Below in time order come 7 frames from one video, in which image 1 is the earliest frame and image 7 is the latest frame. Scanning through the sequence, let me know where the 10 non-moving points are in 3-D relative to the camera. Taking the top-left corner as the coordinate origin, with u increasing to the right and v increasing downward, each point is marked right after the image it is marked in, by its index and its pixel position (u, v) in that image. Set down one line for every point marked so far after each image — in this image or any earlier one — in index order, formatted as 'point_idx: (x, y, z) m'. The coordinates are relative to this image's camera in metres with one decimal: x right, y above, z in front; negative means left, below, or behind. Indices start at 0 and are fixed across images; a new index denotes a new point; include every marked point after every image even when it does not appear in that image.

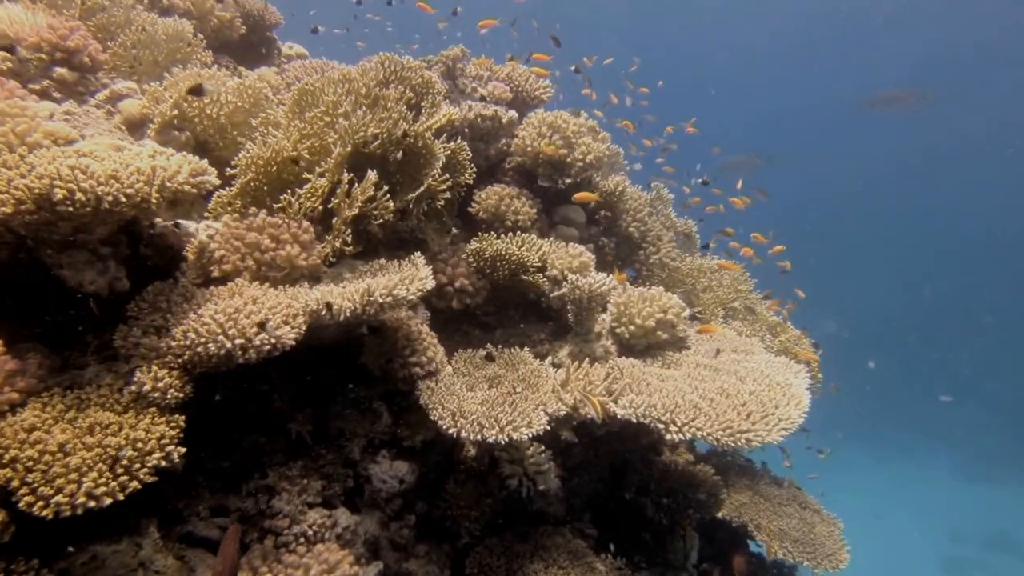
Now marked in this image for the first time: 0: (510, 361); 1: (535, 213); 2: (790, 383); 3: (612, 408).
0: (0.0, -0.5, +5.0) m
1: (+0.2, +0.5, +5.7) m
2: (+1.8, -0.6, +5.0) m
3: (+0.5, -0.7, +4.5) m
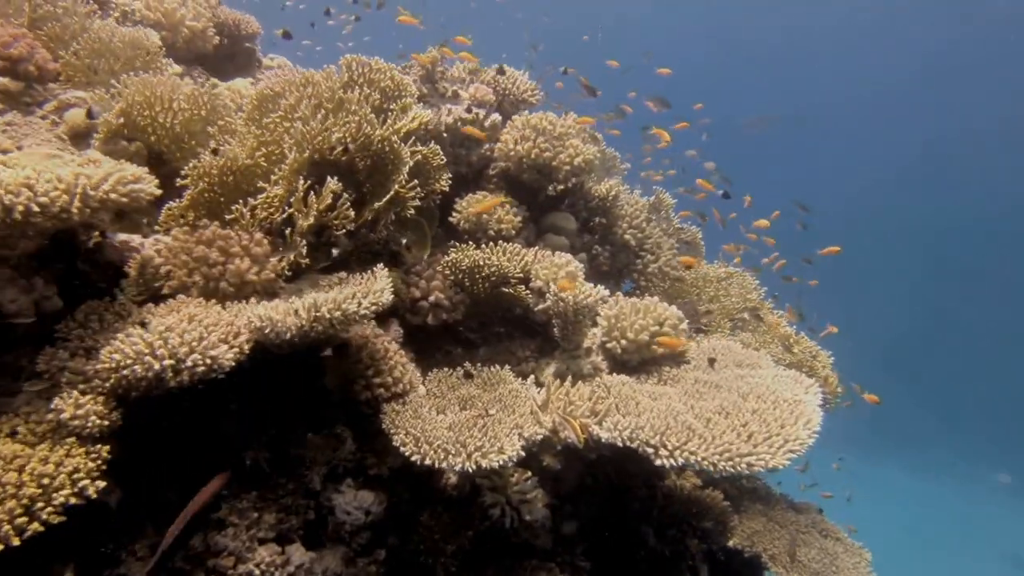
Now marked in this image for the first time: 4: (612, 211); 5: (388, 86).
0: (-0.1, -0.5, +4.6) m
1: (+0.1, +0.4, +5.4) m
2: (+1.6, -0.6, +4.5) m
3: (+0.4, -0.7, +4.1) m
4: (+0.7, +0.6, +5.8) m
5: (-0.8, +1.2, +4.9) m
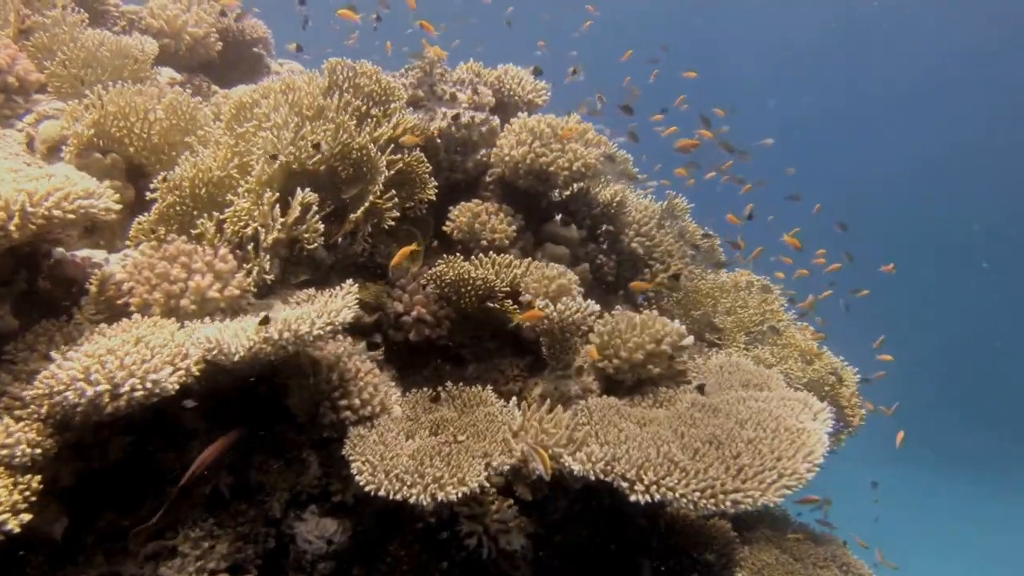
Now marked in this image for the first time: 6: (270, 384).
0: (-0.2, -0.6, +4.4) m
1: (0.0, +0.4, +5.1) m
2: (+1.5, -0.7, +4.2) m
3: (+0.2, -0.8, +3.8) m
4: (+0.7, +0.5, +5.5) m
5: (-0.8, +1.2, +4.7) m
6: (-1.2, -0.5, +4.0) m
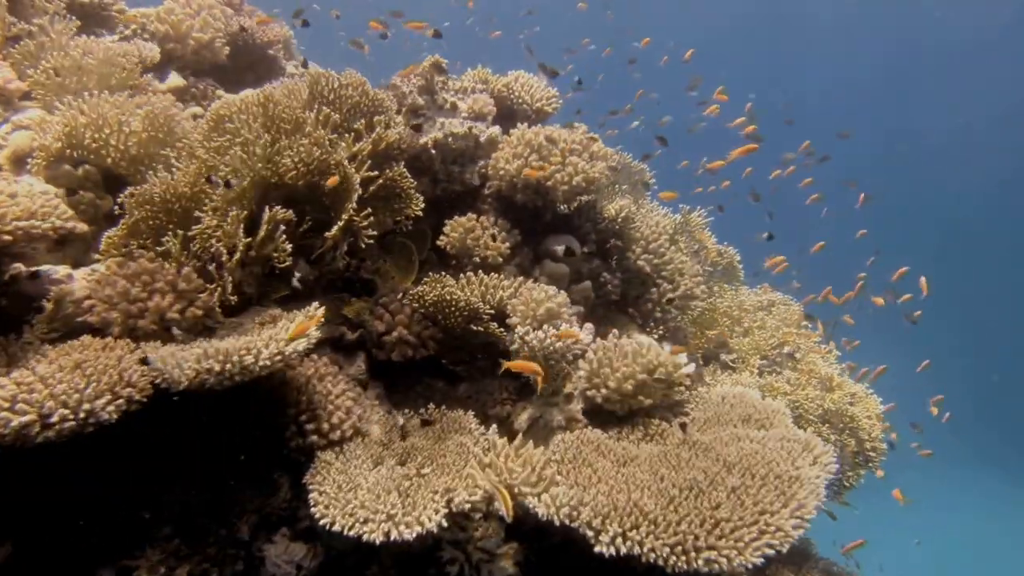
0: (-0.3, -0.7, +4.2) m
1: (0.0, +0.3, +4.9) m
2: (+1.4, -0.9, +3.8) m
3: (+0.1, -1.0, +3.6) m
4: (+0.7, +0.4, +5.2) m
5: (-0.9, +1.1, +4.6) m
6: (-1.4, -0.6, +3.9) m
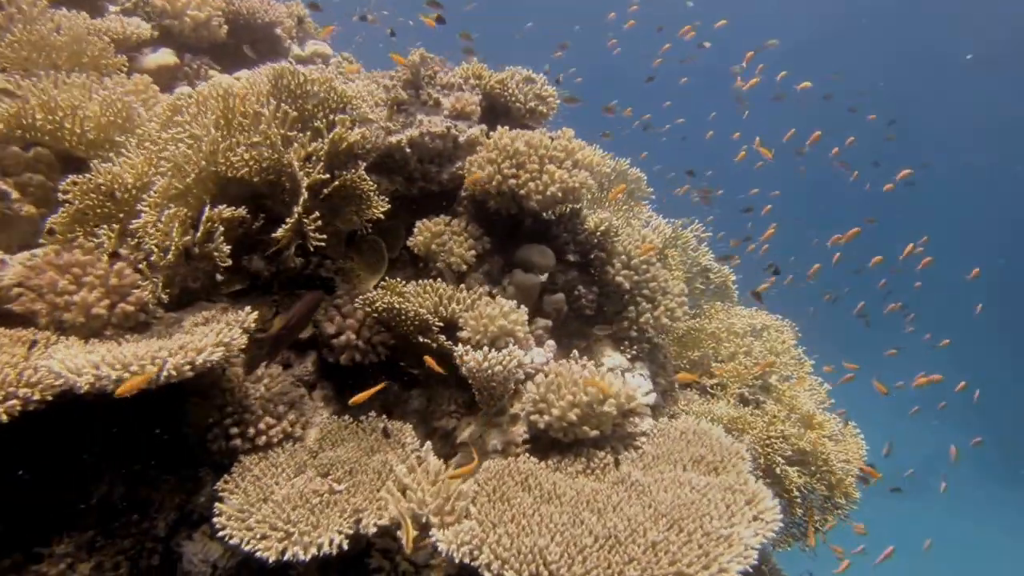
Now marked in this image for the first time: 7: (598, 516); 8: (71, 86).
0: (-0.7, -0.8, +4.1) m
1: (-0.2, +0.2, +4.7) m
2: (+1.0, -1.1, +3.6) m
3: (-0.3, -1.1, +3.5) m
4: (+0.6, +0.3, +5.0) m
5: (-1.0, +1.1, +4.5) m
6: (-1.7, -0.6, +3.9) m
7: (+0.4, -1.1, +3.7) m
8: (-2.4, +1.1, +4.2) m
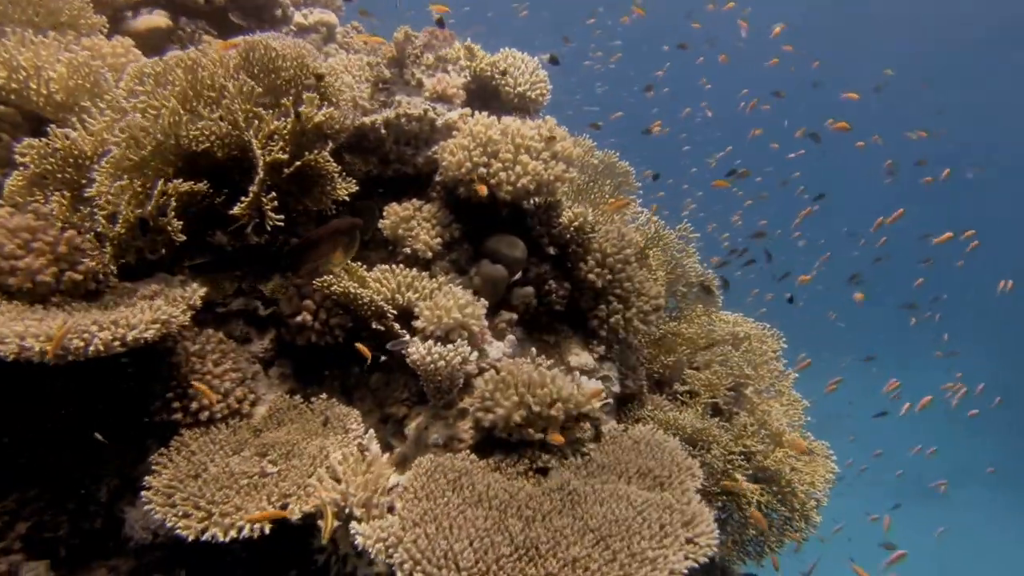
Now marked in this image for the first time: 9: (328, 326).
0: (-1.0, -0.7, +4.1) m
1: (-0.4, +0.3, +4.6) m
2: (+0.6, -1.2, +3.5) m
3: (-0.7, -1.1, +3.5) m
4: (+0.4, +0.3, +4.8) m
5: (-1.2, +1.2, +4.4) m
6: (-2.0, -0.4, +4.0) m
7: (+0.1, -1.1, +3.6) m
8: (-2.5, +1.3, +4.3) m
9: (-1.0, -0.2, +4.4) m
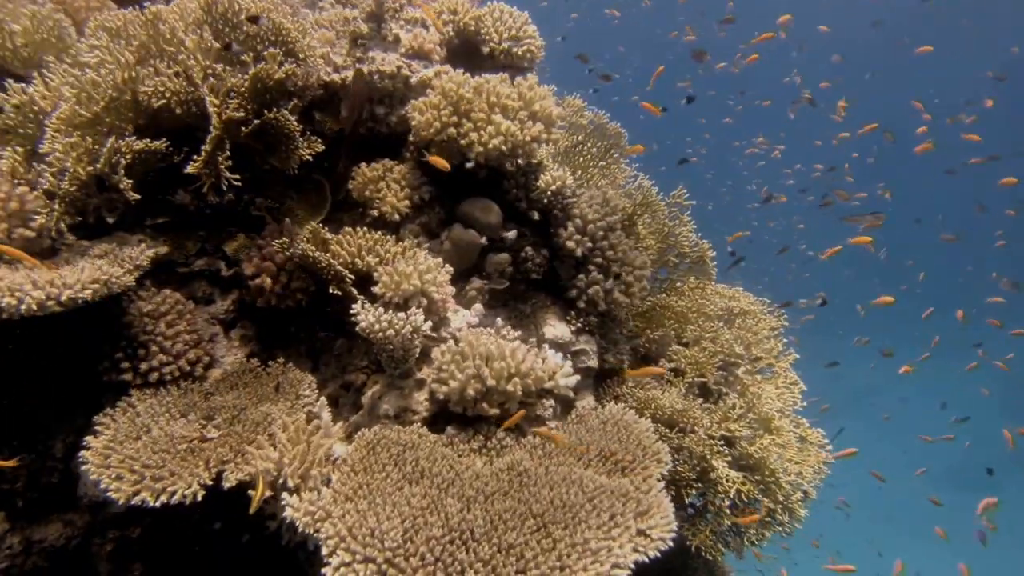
0: (-1.2, -0.5, +4.0) m
1: (-0.5, +0.5, +4.4) m
2: (+0.3, -1.1, +3.3) m
3: (-1.0, -0.9, +3.4) m
4: (+0.3, +0.5, +4.6) m
5: (-1.3, +1.4, +4.2) m
6: (-2.2, -0.2, +3.9) m
7: (-0.2, -0.9, +3.4) m
8: (-2.7, +1.5, +4.2) m
9: (-1.2, 0.0, +4.3) m
